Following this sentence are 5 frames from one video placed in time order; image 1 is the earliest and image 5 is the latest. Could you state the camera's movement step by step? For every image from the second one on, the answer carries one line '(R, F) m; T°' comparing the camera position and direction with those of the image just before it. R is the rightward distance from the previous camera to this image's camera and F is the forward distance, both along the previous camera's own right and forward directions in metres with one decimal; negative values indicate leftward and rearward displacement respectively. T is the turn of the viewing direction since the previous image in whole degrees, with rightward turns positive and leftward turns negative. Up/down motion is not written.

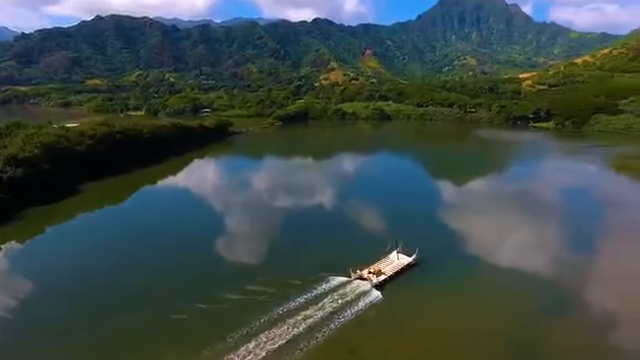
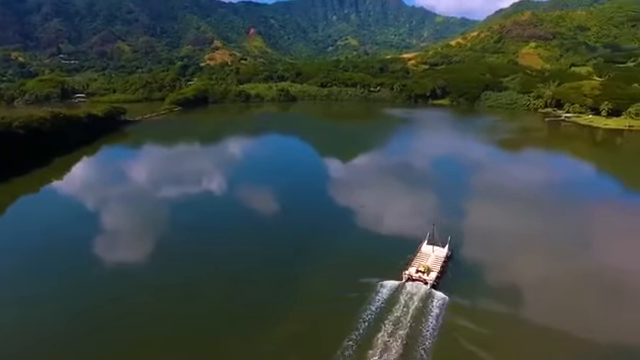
(-3.9, +3.6) m; +16°
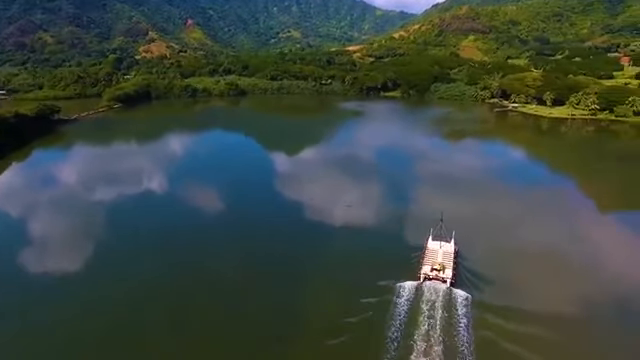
(-1.8, +1.4) m; +8°
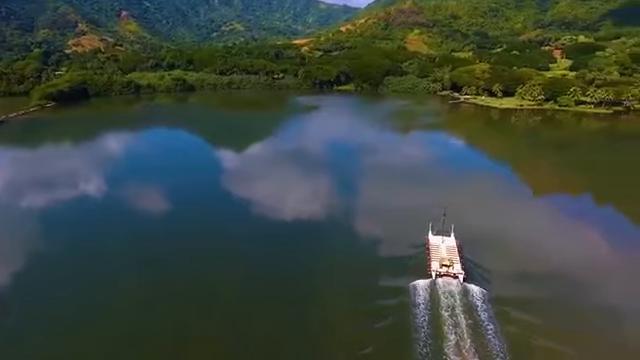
(-1.5, +1.3) m; +7°
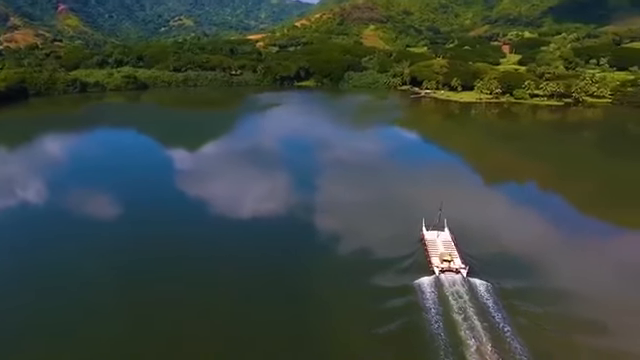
(-1.2, +0.9) m; +6°
